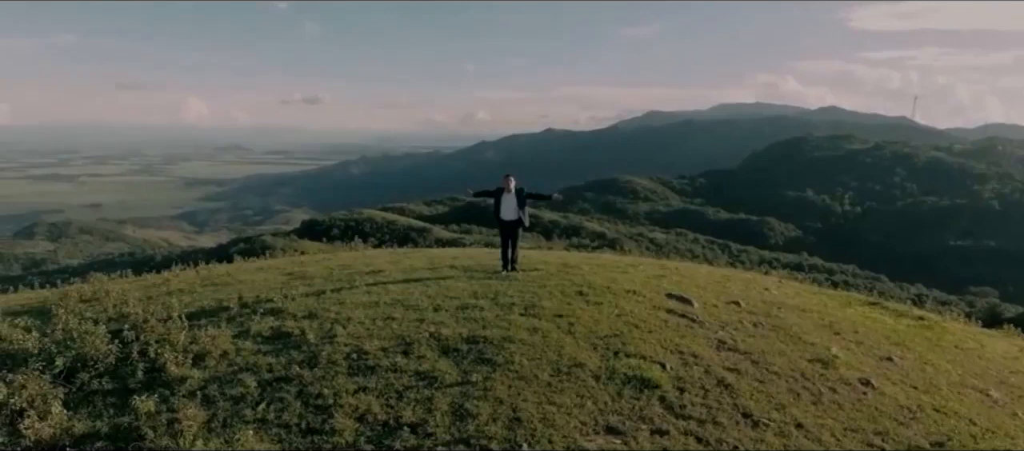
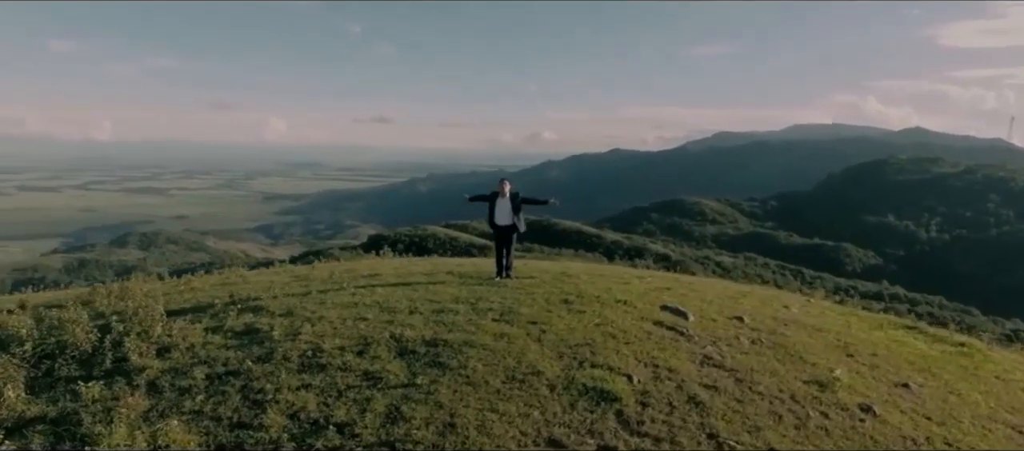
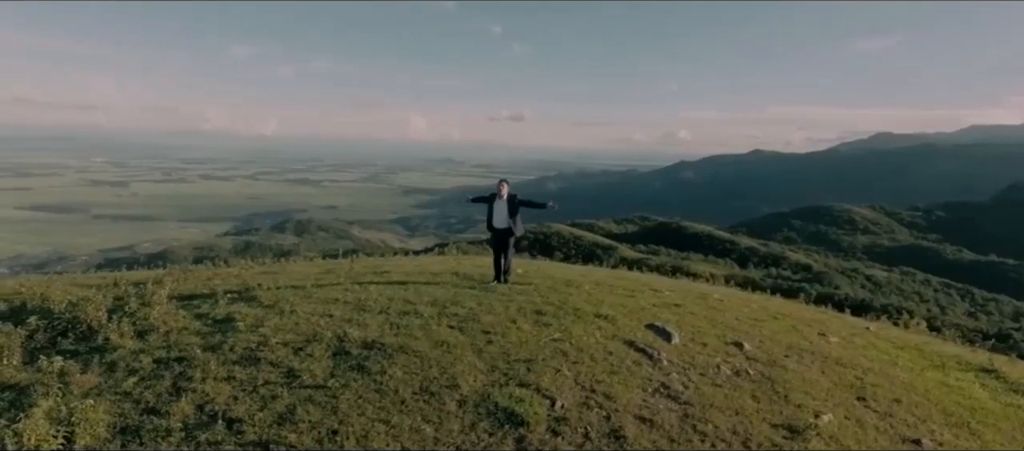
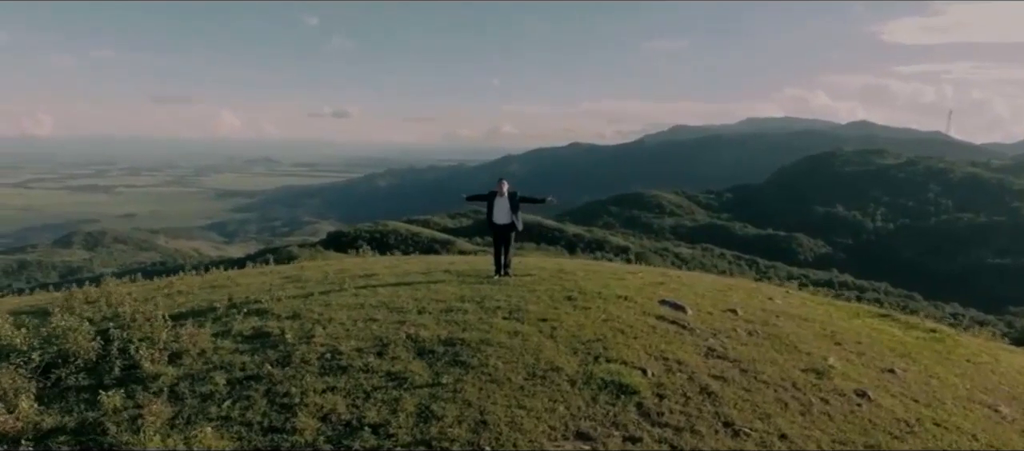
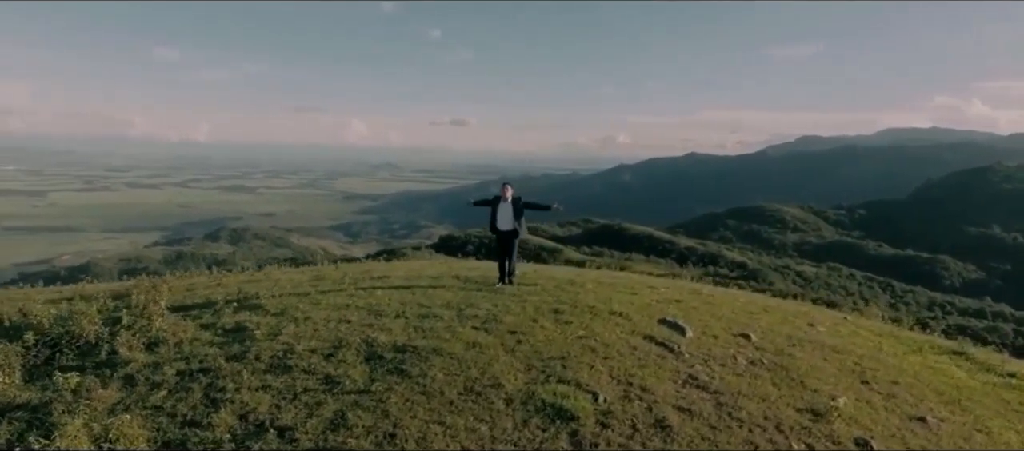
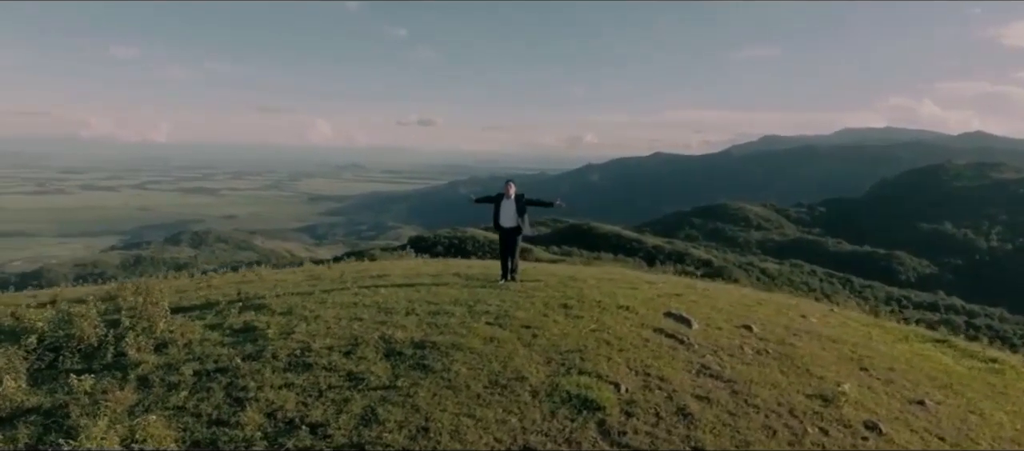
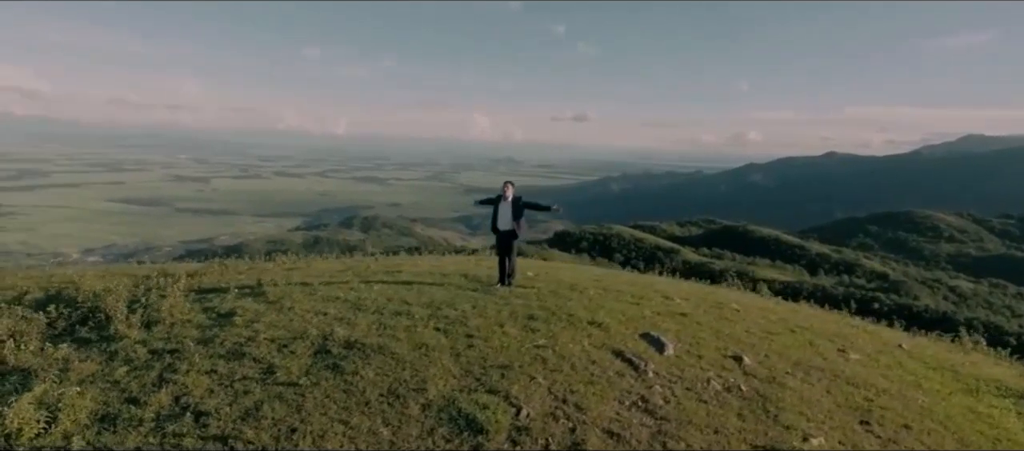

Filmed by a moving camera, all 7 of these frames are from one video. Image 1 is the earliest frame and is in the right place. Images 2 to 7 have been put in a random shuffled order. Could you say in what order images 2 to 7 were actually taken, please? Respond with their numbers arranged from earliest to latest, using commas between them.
4, 2, 6, 5, 3, 7
